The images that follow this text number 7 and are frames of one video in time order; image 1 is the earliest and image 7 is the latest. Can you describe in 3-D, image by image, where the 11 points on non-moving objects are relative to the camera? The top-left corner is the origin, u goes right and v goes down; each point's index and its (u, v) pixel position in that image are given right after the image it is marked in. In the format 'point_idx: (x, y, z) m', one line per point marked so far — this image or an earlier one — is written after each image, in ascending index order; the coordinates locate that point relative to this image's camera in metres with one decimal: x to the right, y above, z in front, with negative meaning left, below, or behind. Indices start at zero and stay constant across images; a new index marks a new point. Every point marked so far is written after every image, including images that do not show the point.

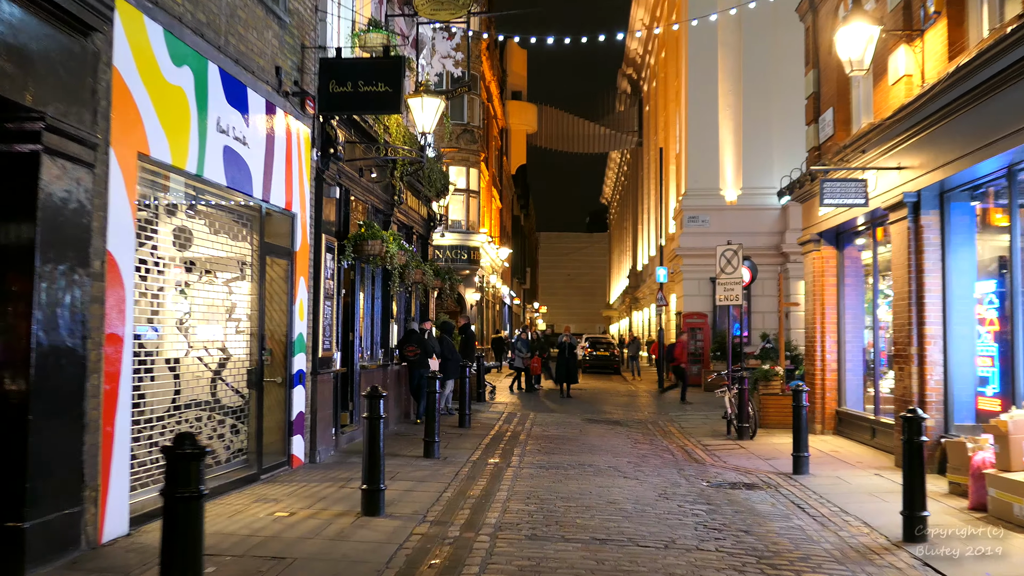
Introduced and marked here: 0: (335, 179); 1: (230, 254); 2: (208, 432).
0: (-1.8, +1.1, +10.6) m
1: (-2.2, +0.3, +8.6) m
2: (-2.3, -1.1, +8.2) m
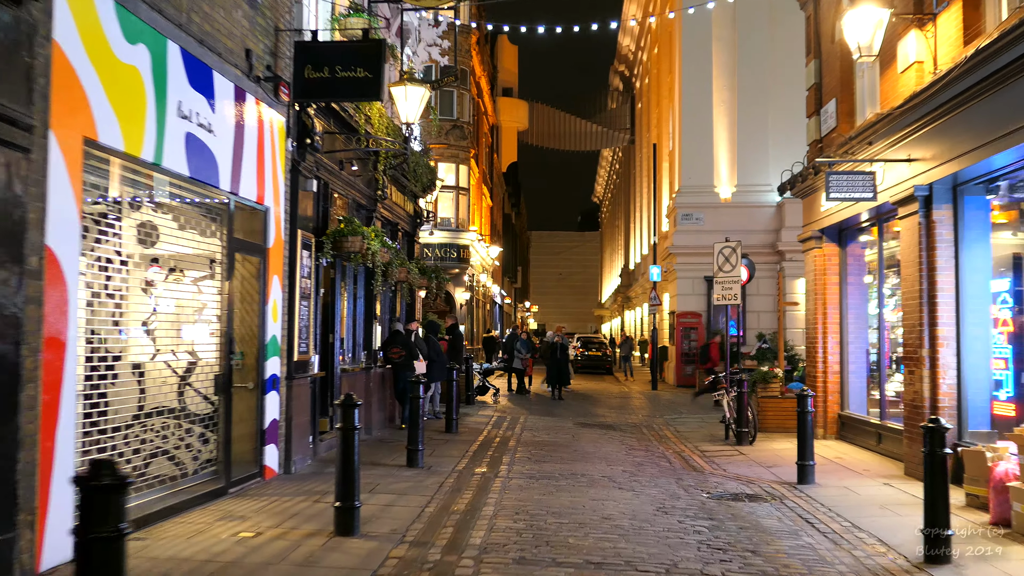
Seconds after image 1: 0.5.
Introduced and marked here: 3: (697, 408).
0: (-1.9, +1.1, +10.0) m
1: (-2.3, +0.3, +8.0) m
2: (-2.4, -1.1, +7.6) m
3: (+3.5, -2.2, +19.7) m
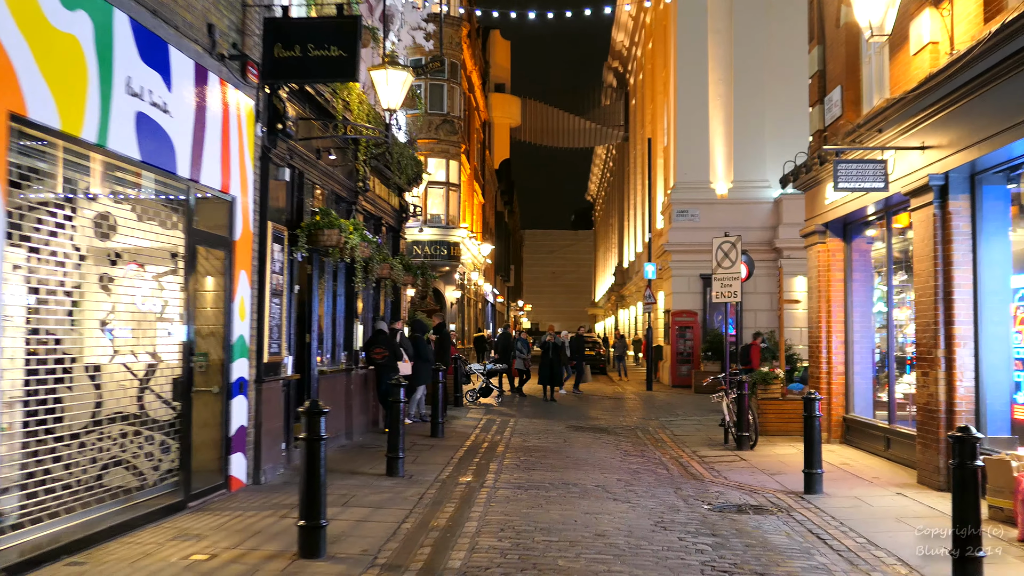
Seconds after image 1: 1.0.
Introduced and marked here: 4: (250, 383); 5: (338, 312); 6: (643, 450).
0: (-2.0, +1.1, +9.3) m
1: (-2.4, +0.3, +7.3) m
2: (-2.5, -1.1, +6.9) m
3: (+3.3, -2.2, +19.0) m
4: (-2.1, -0.8, +8.6) m
5: (-2.0, -0.3, +12.0) m
6: (+1.5, -1.9, +12.2) m
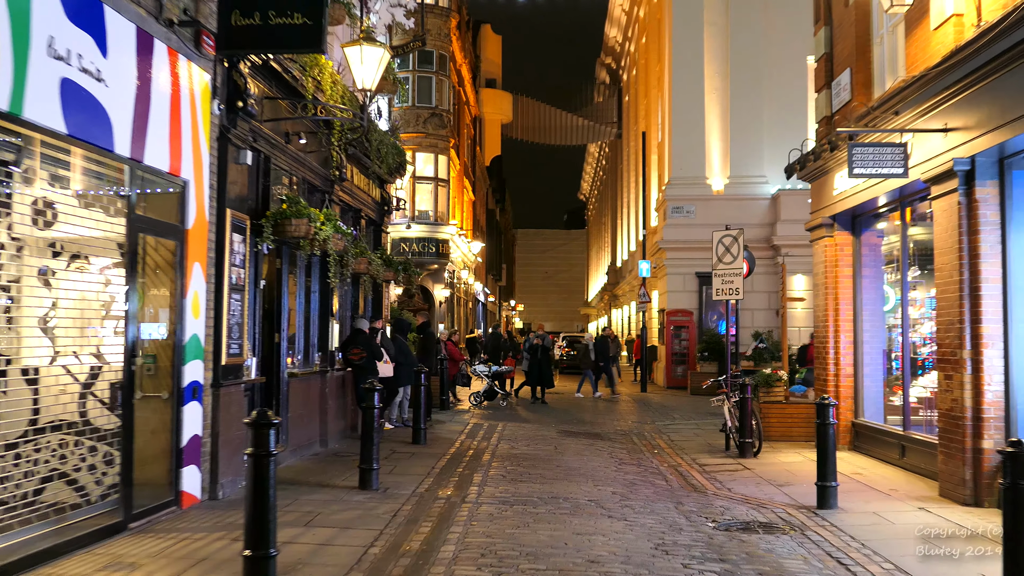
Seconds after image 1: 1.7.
0: (-2.1, +1.2, +8.5) m
1: (-2.5, +0.3, +6.5) m
2: (-2.6, -1.0, +6.1) m
3: (+3.1, -2.1, +18.2) m
4: (-2.2, -0.7, +7.8) m
5: (-2.1, -0.2, +11.2) m
6: (+1.4, -1.8, +11.4) m
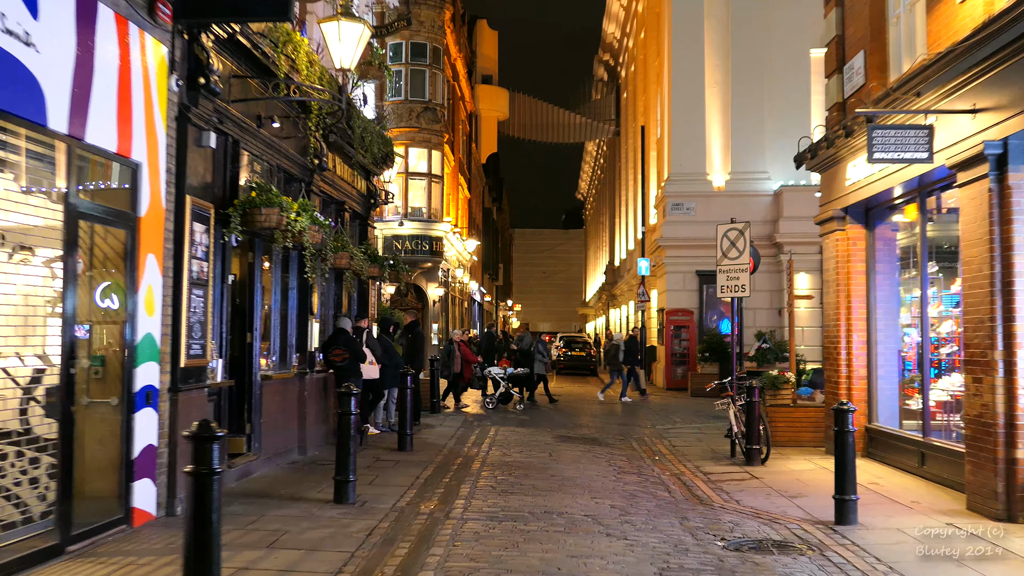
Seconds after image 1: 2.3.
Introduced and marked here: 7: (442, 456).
0: (-2.2, +1.2, +7.8) m
1: (-2.6, +0.4, +5.8) m
2: (-2.7, -1.0, +5.3) m
3: (+3.0, -2.1, +17.5) m
4: (-2.3, -0.7, +7.0) m
5: (-2.2, -0.2, +10.5) m
6: (+1.3, -1.8, +10.7) m
7: (-0.7, -1.7, +11.0) m
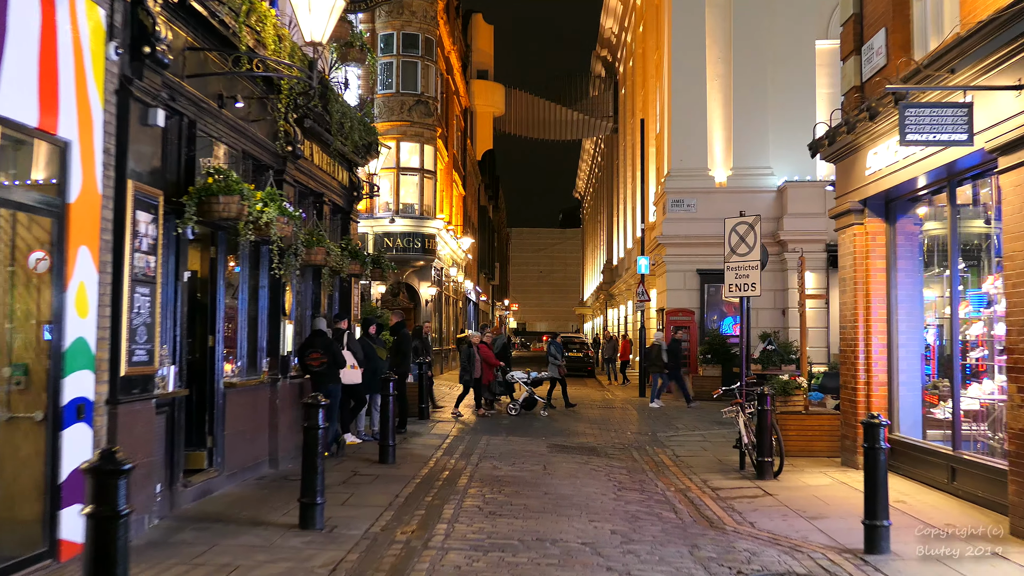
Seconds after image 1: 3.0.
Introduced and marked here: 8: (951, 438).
0: (-2.3, +1.2, +6.9) m
1: (-2.7, +0.4, +4.9) m
2: (-2.7, -1.0, +4.5) m
3: (+2.9, -2.1, +16.6) m
4: (-2.4, -0.7, +6.1) m
5: (-2.3, -0.2, +9.6) m
6: (+1.2, -1.8, +9.8) m
7: (-0.8, -1.7, +10.1) m
8: (+3.8, -1.3, +9.3) m
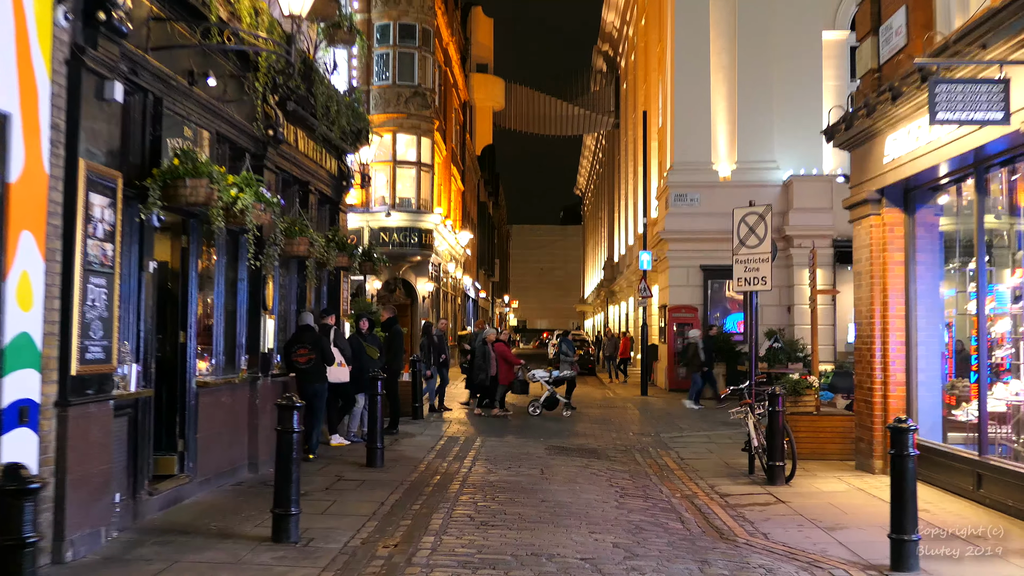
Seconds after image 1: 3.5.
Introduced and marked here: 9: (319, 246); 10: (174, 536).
0: (-2.3, +1.3, +6.3) m
1: (-2.7, +0.4, +4.3) m
2: (-2.8, -0.9, +3.9) m
3: (+2.9, -2.0, +16.0) m
4: (-2.4, -0.6, +5.5) m
5: (-2.3, -0.1, +9.0) m
6: (+1.2, -1.7, +9.2) m
7: (-0.9, -1.7, +9.5) m
8: (+3.8, -1.3, +8.7) m
9: (-1.8, +0.4, +10.1) m
10: (-2.0, -1.5, +6.4) m
